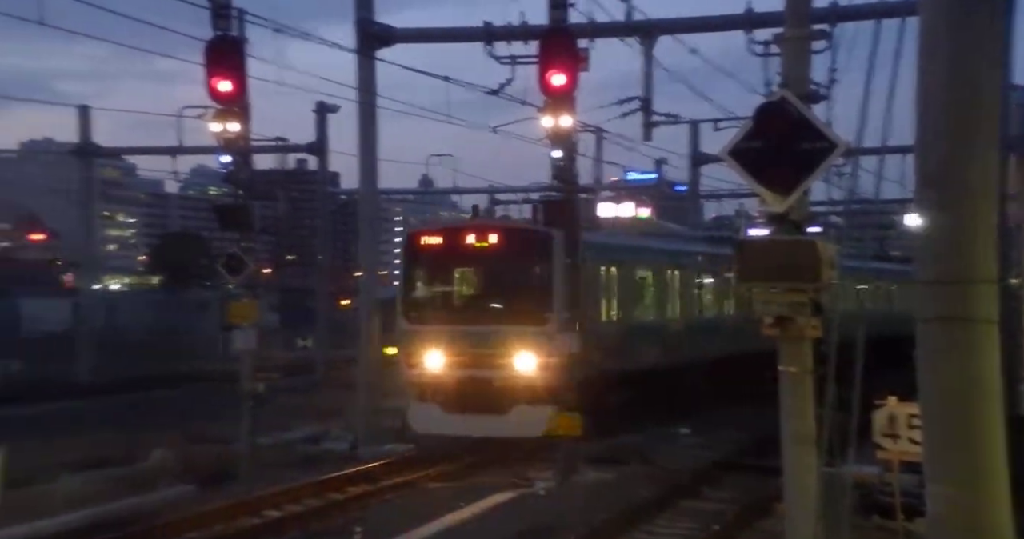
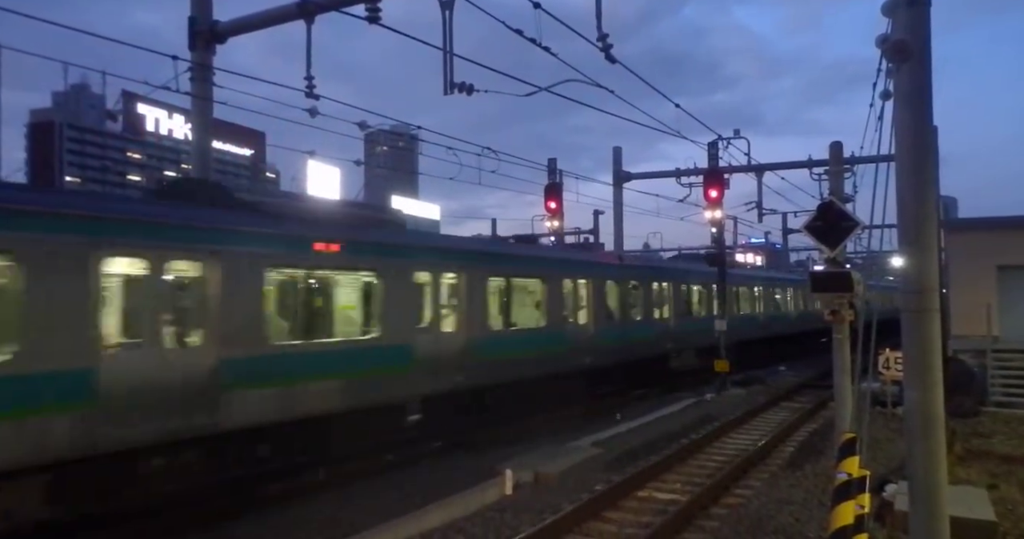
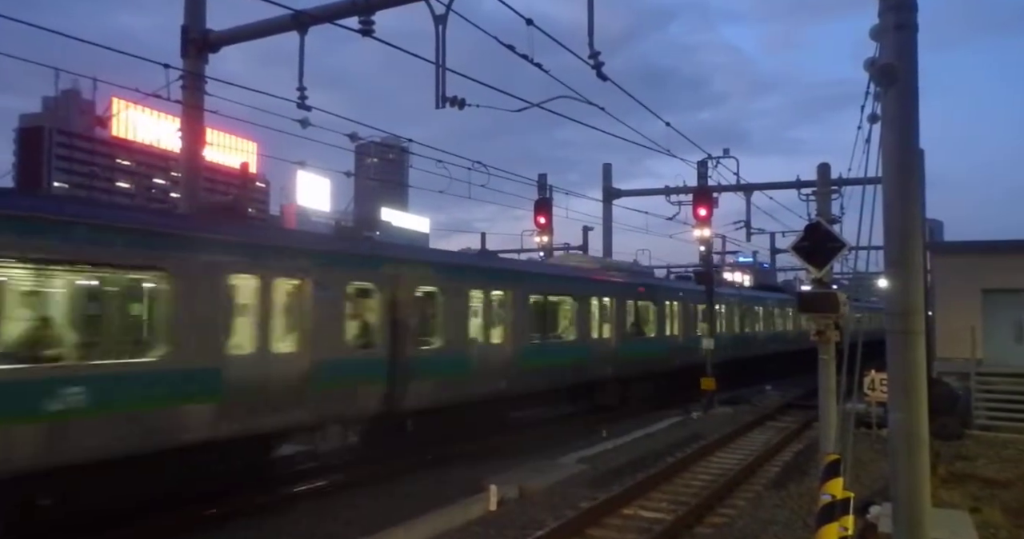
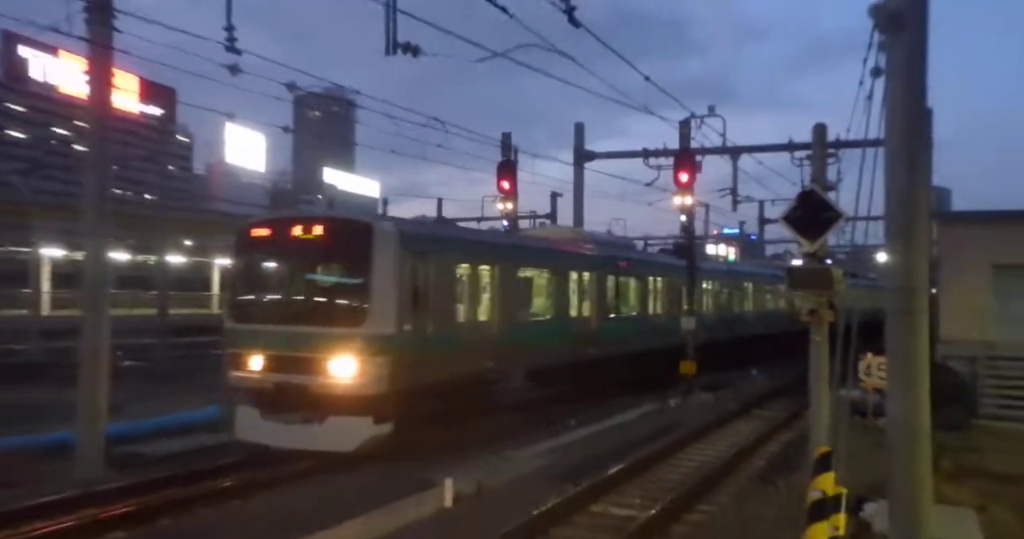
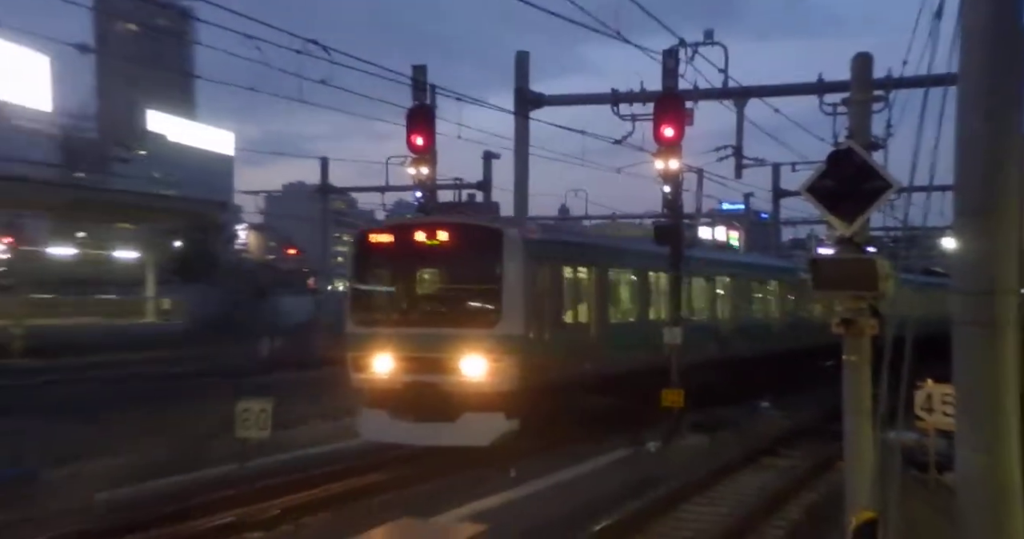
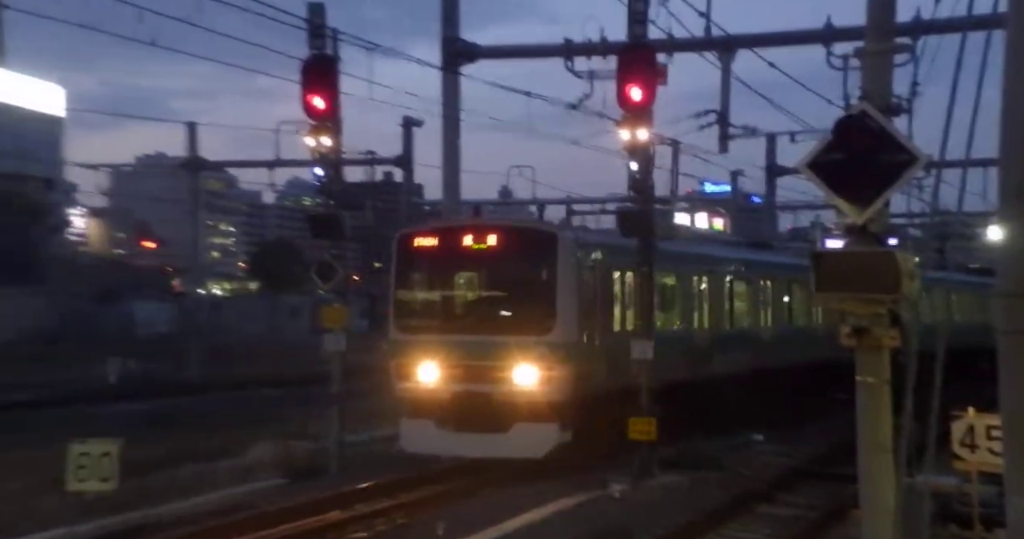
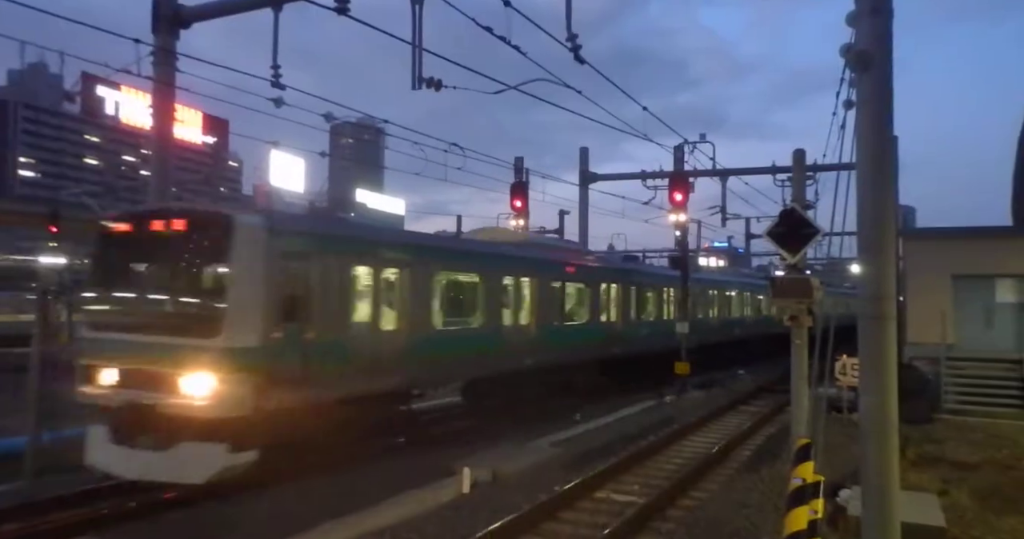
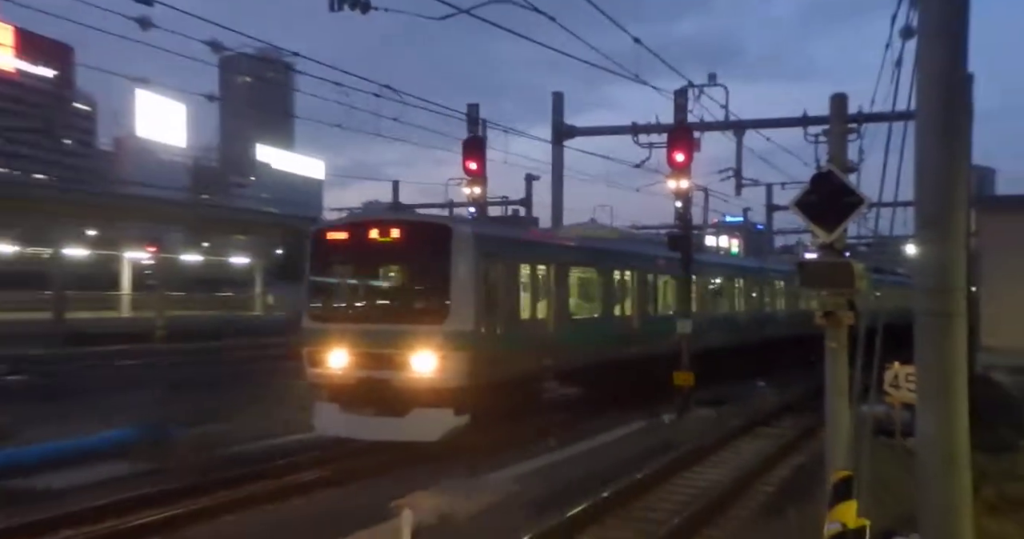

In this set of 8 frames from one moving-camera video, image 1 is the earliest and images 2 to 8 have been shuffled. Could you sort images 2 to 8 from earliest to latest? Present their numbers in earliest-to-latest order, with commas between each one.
6, 5, 8, 4, 7, 3, 2
